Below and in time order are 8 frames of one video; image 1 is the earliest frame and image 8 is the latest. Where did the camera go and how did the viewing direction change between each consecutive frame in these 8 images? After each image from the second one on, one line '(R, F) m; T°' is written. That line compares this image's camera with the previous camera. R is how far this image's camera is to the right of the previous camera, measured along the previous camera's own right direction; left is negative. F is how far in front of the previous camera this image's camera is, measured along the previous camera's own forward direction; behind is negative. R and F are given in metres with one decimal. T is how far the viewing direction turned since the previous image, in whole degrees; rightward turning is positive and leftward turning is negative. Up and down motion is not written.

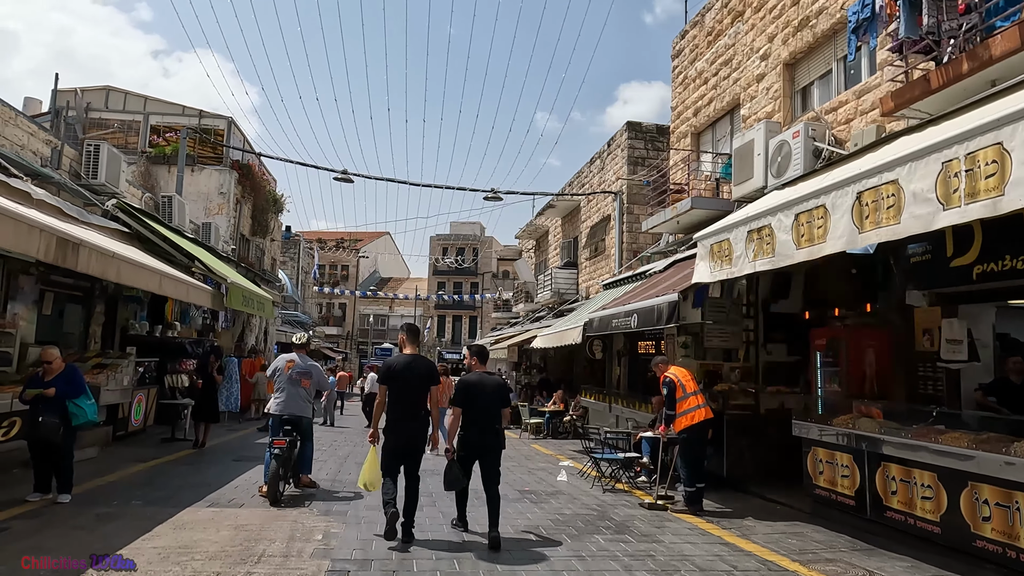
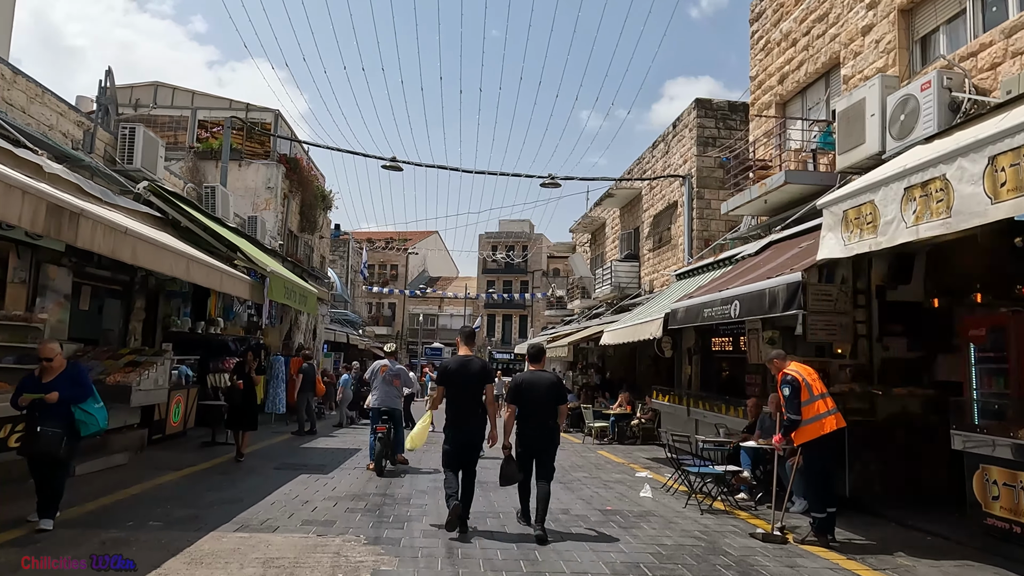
(-0.3, +1.1) m; -4°
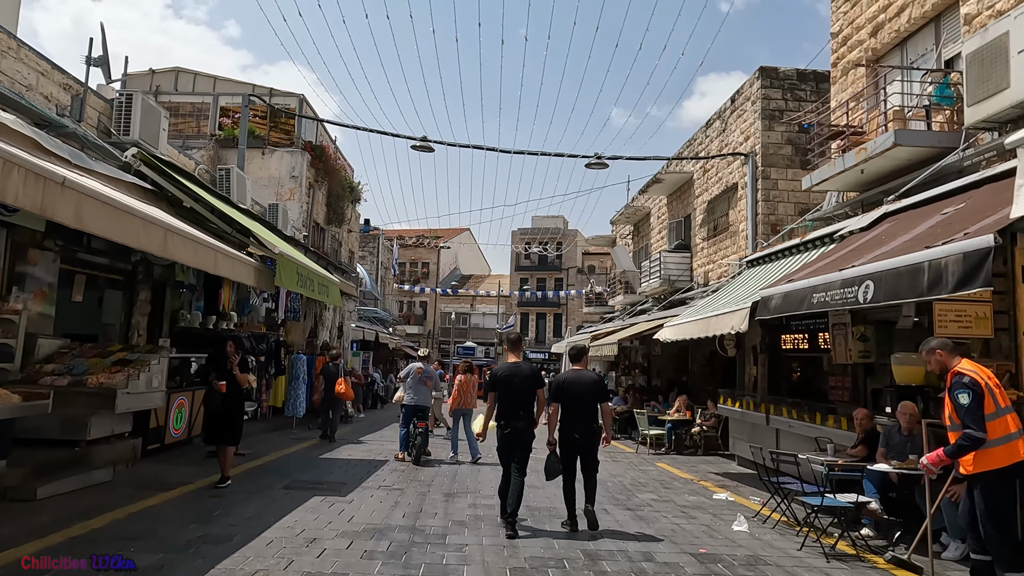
(-0.2, +1.4) m; -3°
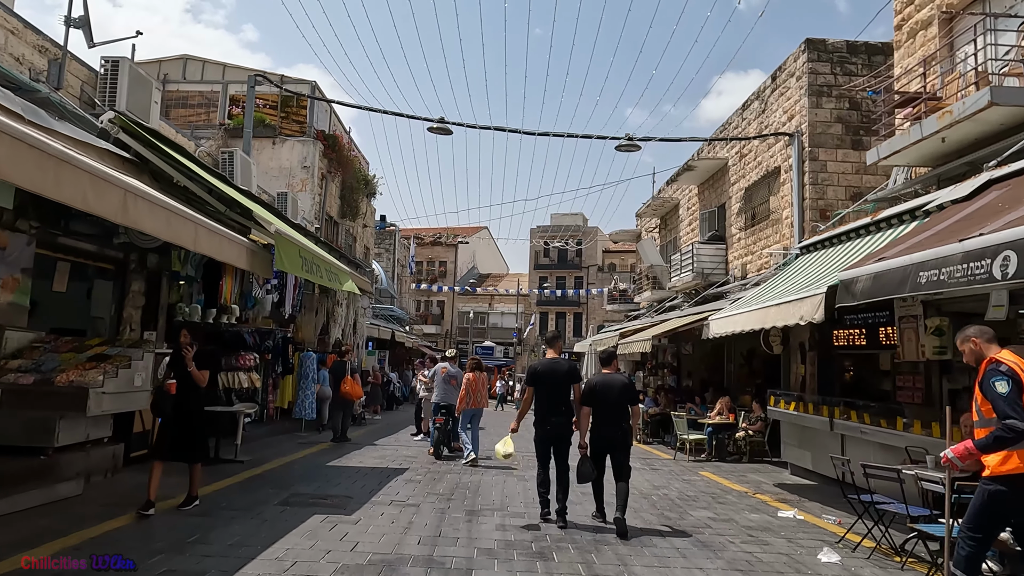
(-0.1, +1.0) m; -1°
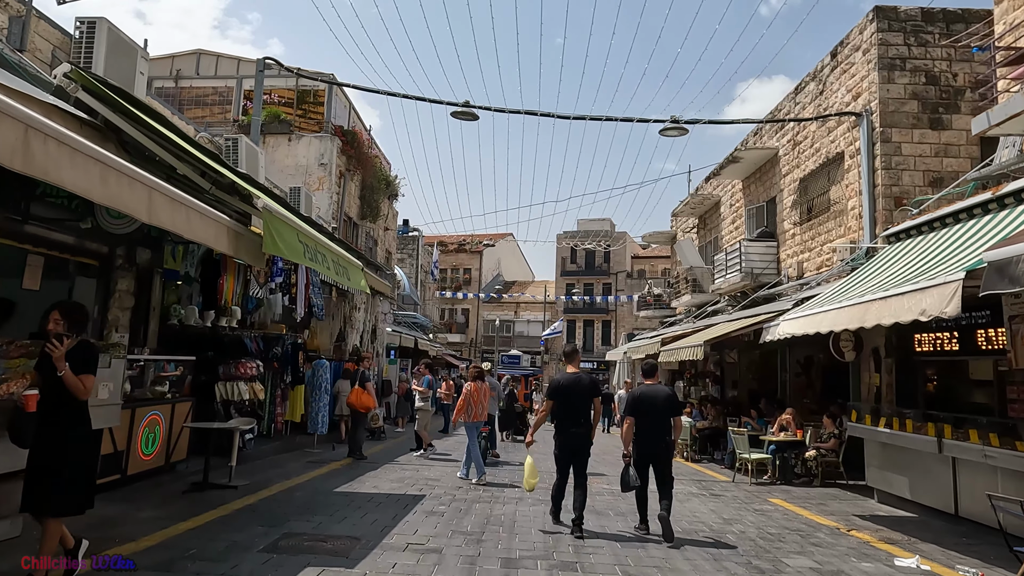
(-0.2, +1.2) m; -2°
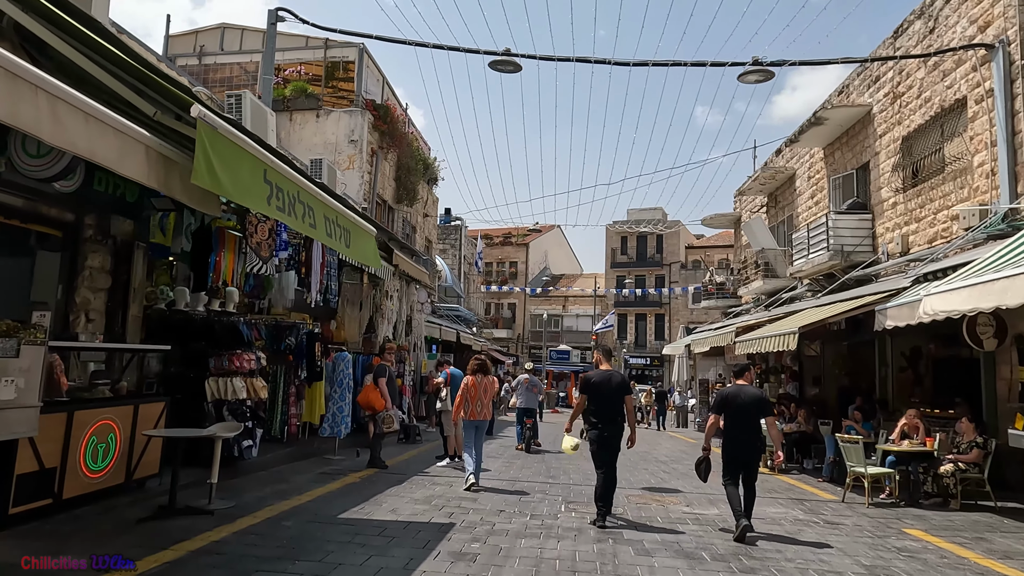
(-0.1, +1.7) m; -4°
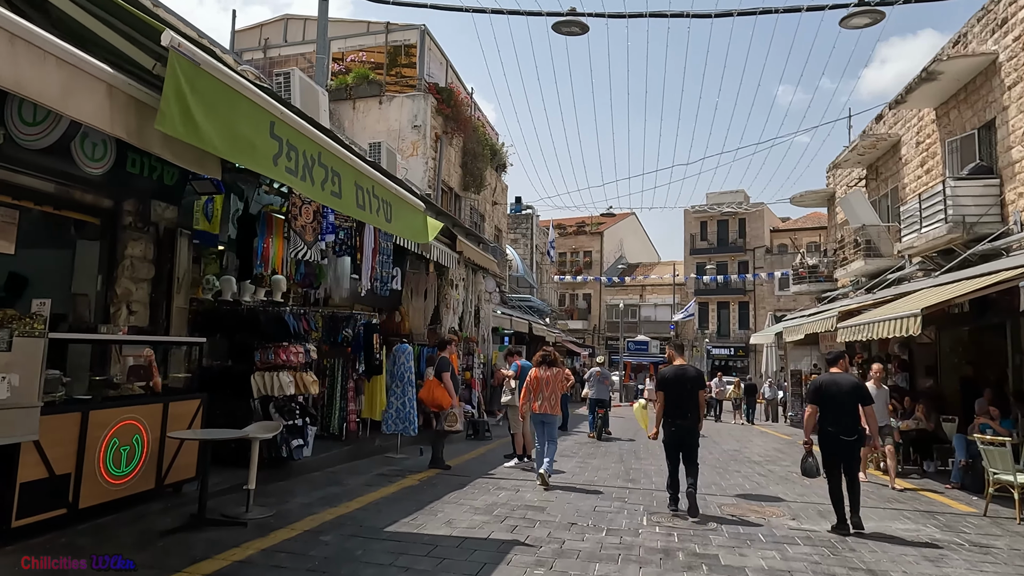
(+0.1, +0.8) m; -7°
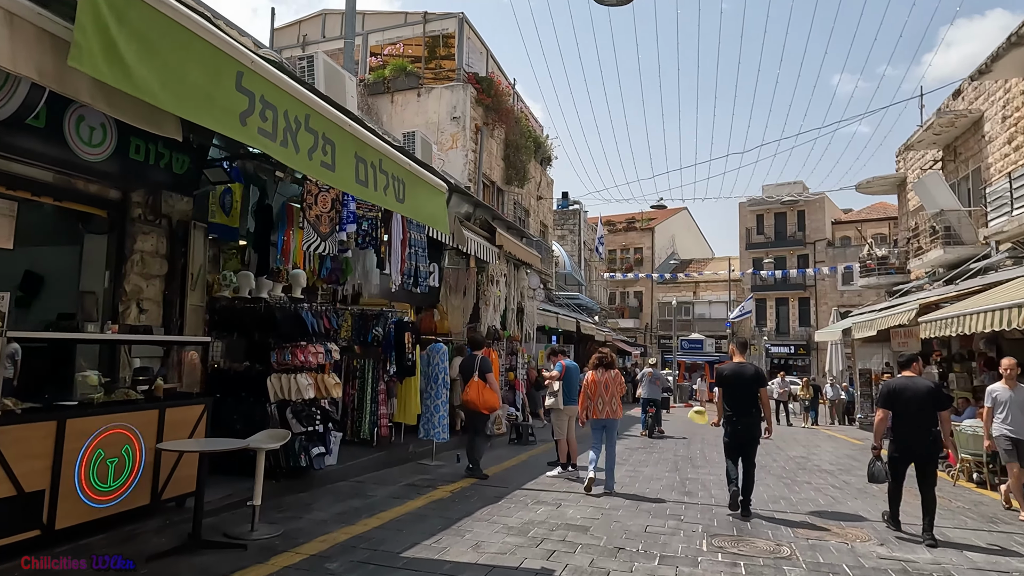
(+0.1, +0.7) m; -4°
